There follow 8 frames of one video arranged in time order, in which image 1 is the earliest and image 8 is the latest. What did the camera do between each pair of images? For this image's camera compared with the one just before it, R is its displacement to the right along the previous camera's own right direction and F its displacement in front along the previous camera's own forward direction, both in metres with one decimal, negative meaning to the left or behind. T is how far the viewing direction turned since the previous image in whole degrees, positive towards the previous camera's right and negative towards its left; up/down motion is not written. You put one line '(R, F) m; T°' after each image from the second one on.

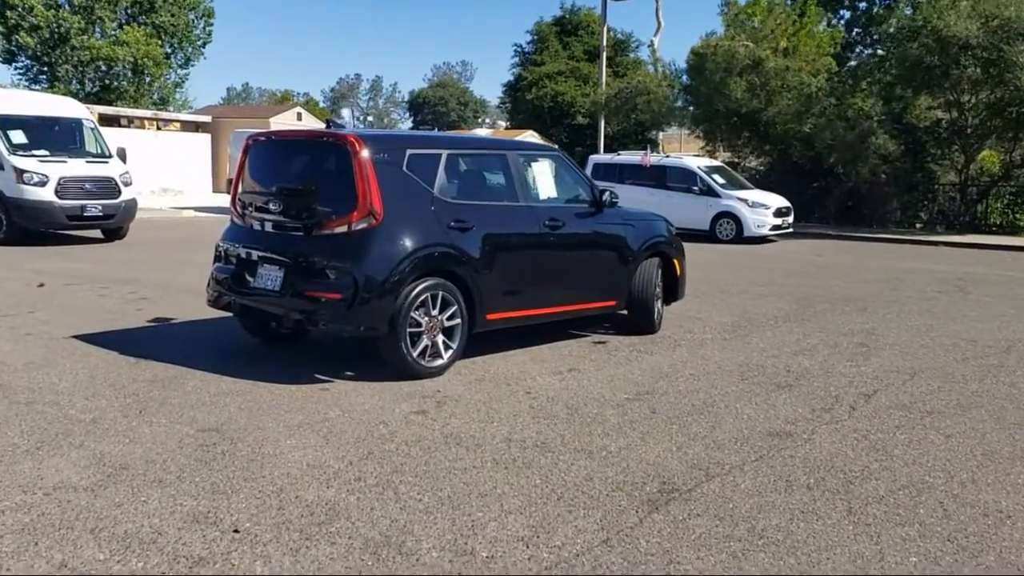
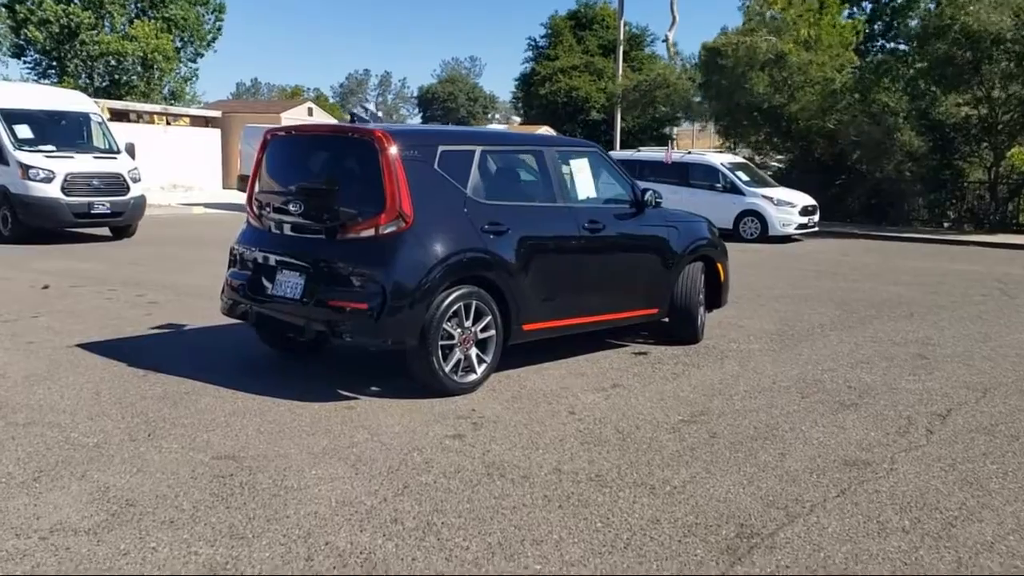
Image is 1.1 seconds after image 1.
(-0.3, +0.6) m; 0°
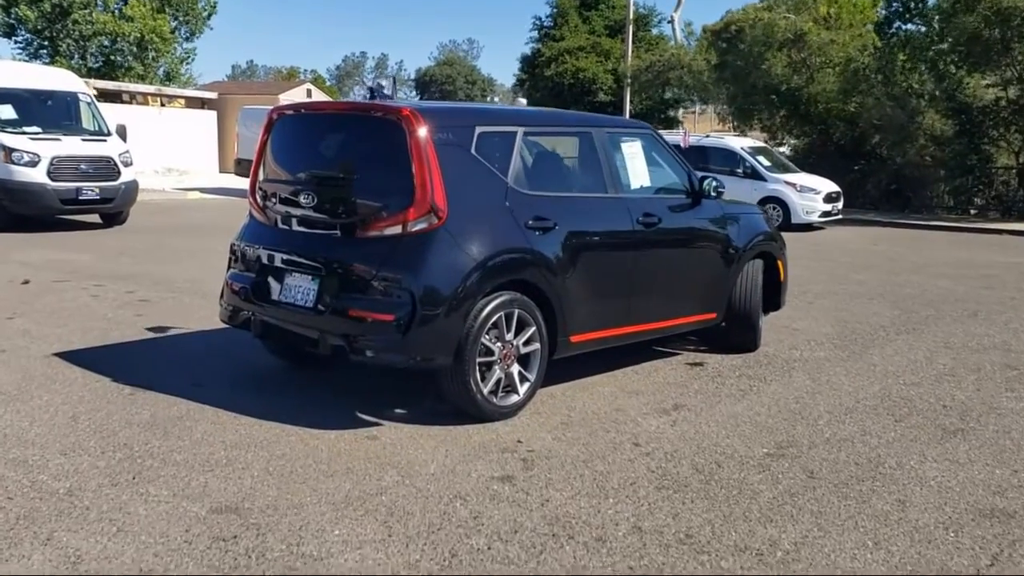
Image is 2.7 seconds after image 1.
(-0.3, +1.1) m; 0°
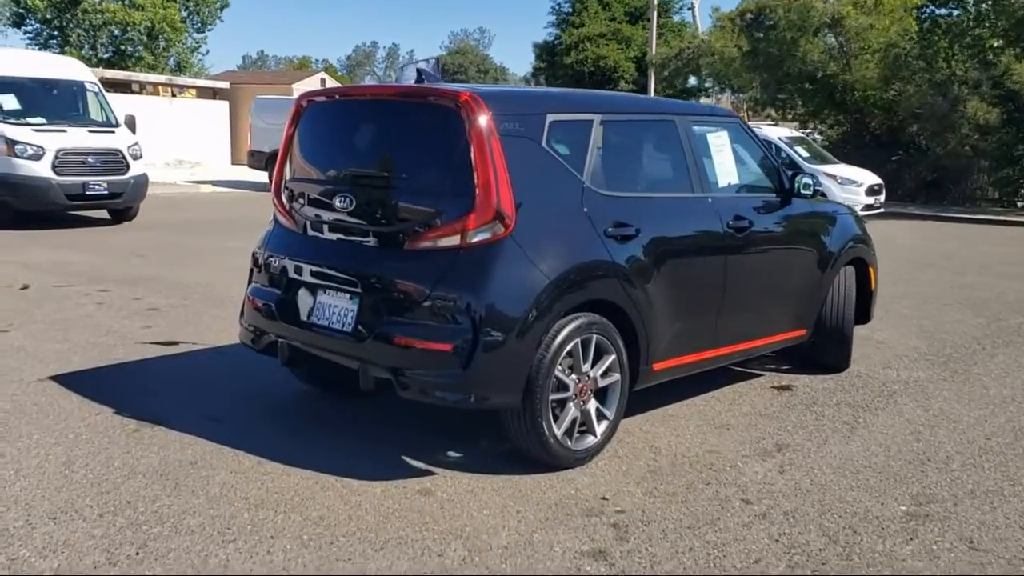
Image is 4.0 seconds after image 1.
(-0.4, +1.0) m; -1°
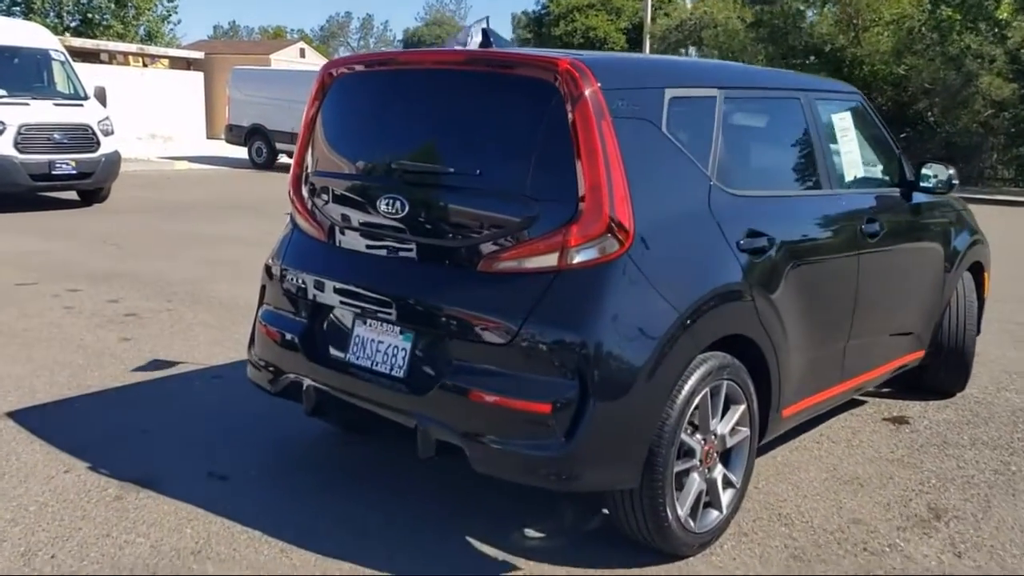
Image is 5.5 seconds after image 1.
(-0.5, +1.2) m; +2°
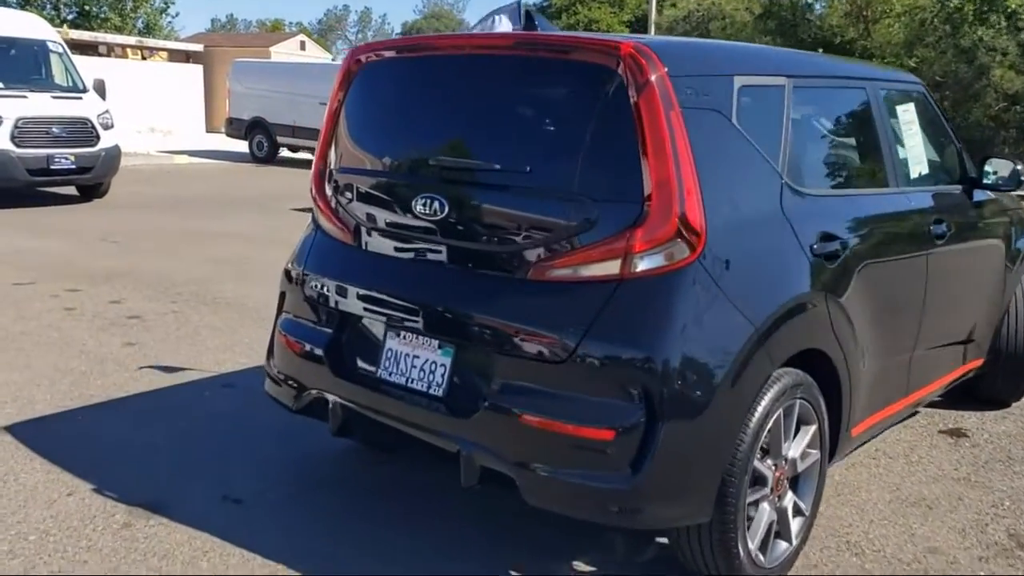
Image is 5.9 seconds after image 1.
(-0.2, +0.4) m; 0°
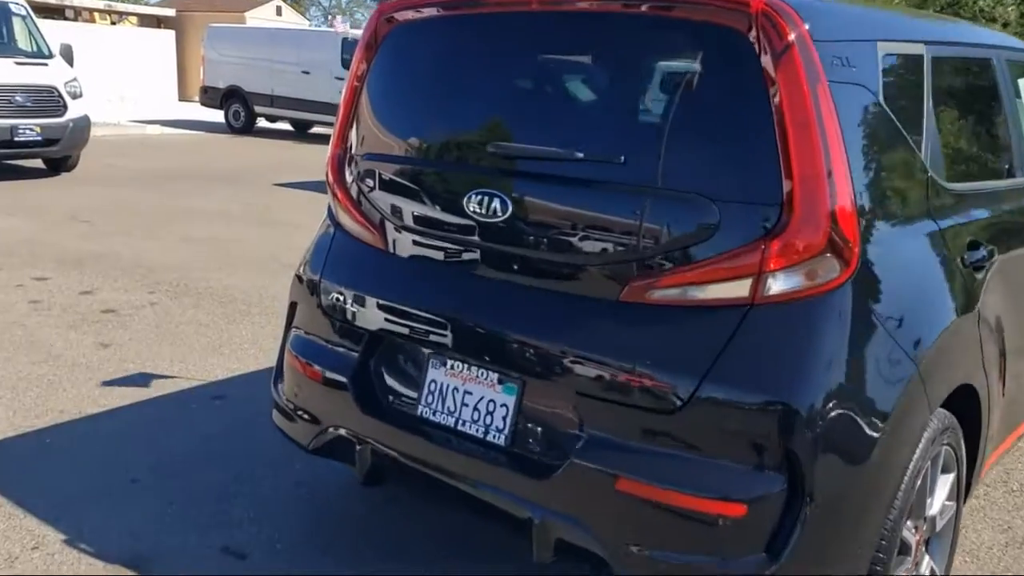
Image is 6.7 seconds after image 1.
(-0.3, +0.7) m; +2°
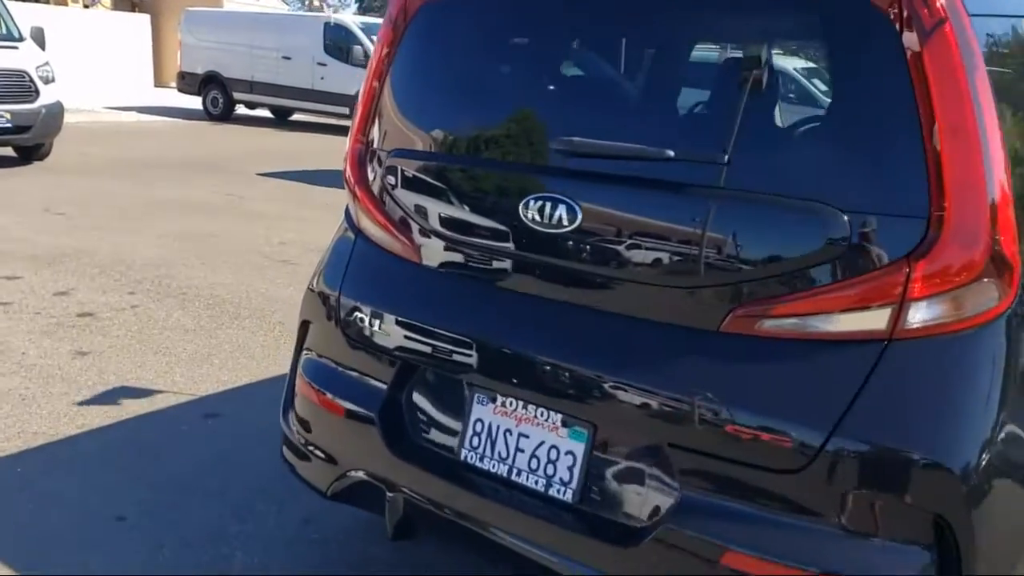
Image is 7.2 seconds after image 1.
(-0.2, +0.5) m; +1°
